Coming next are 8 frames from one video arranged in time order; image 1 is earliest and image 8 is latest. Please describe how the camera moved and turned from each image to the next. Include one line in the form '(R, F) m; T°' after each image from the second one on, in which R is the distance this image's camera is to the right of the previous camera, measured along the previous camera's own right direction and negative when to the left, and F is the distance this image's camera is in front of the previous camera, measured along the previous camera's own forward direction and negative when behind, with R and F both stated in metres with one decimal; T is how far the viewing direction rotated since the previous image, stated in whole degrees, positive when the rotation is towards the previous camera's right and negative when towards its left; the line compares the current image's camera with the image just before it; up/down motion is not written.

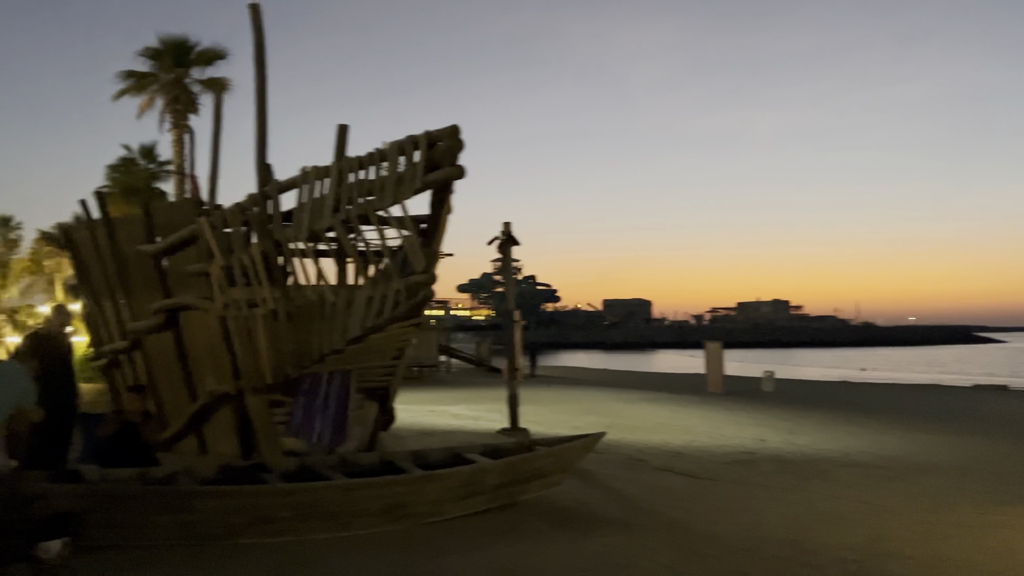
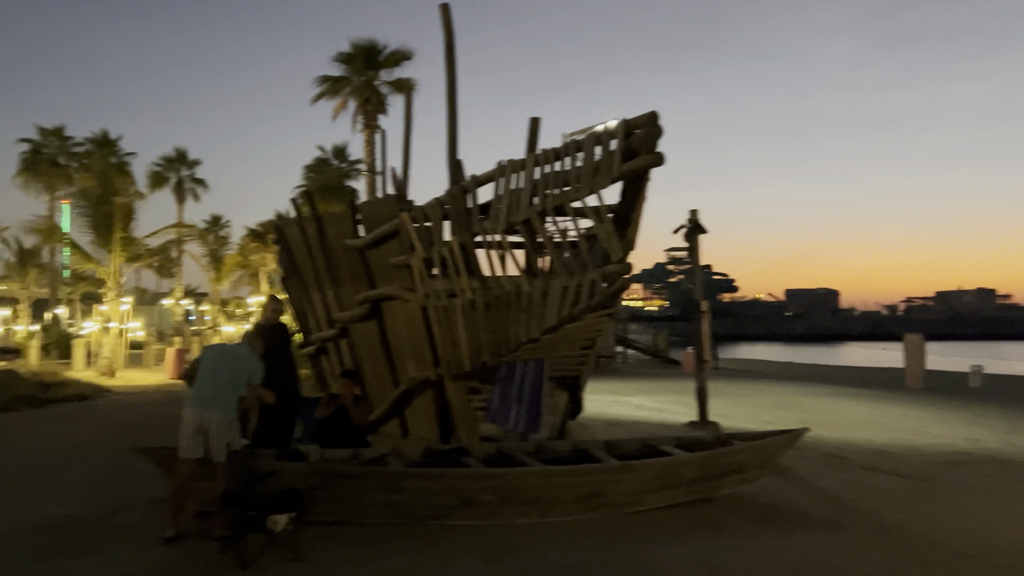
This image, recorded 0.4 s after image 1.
(-0.2, 0.0) m; -11°
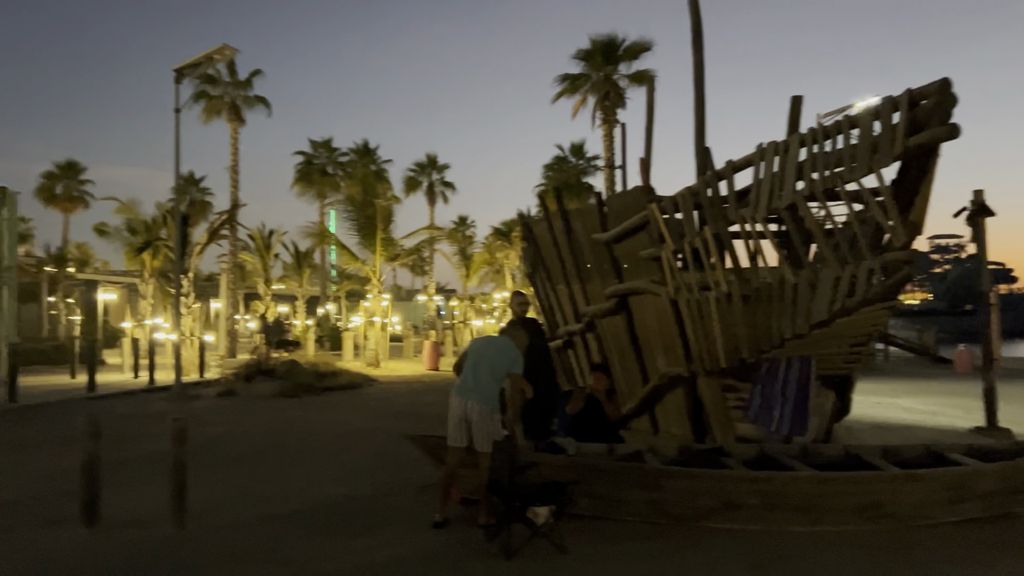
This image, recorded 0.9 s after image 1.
(-0.2, +0.2) m; -16°
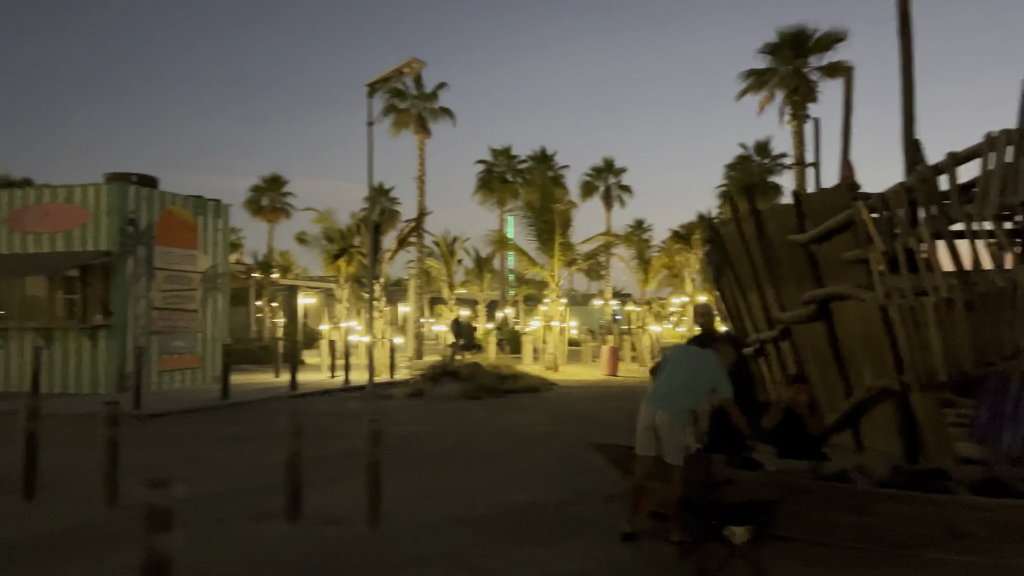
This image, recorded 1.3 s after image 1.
(-0.1, +0.2) m; -12°
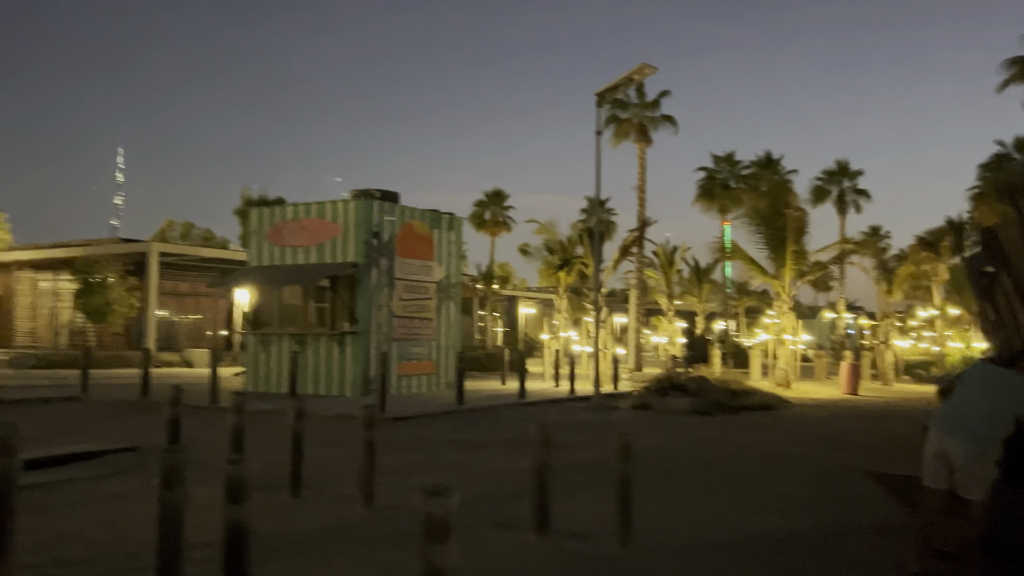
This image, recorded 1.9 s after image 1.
(-0.3, +0.3) m; -14°
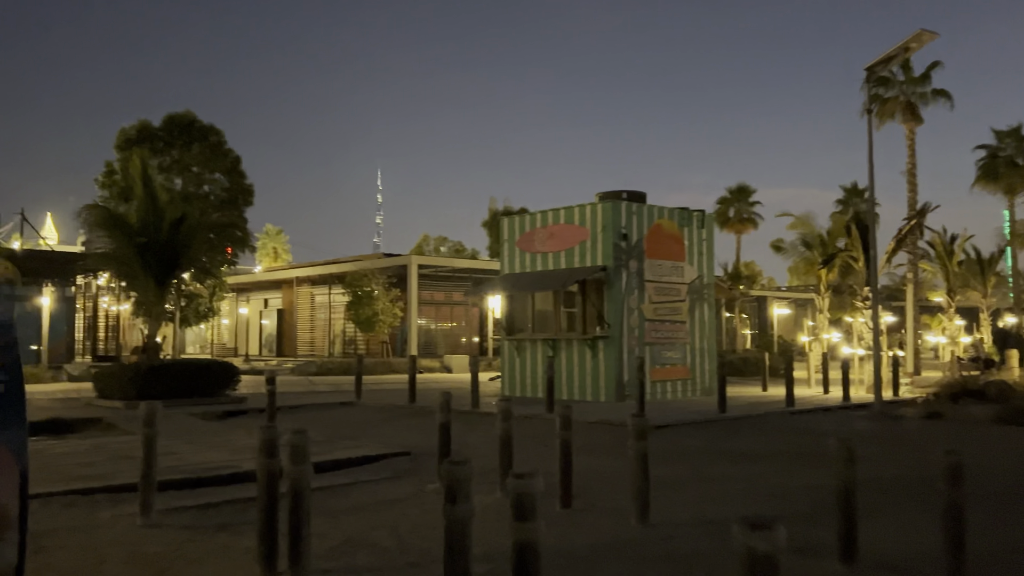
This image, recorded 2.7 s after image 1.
(-0.3, +0.5) m; -16°
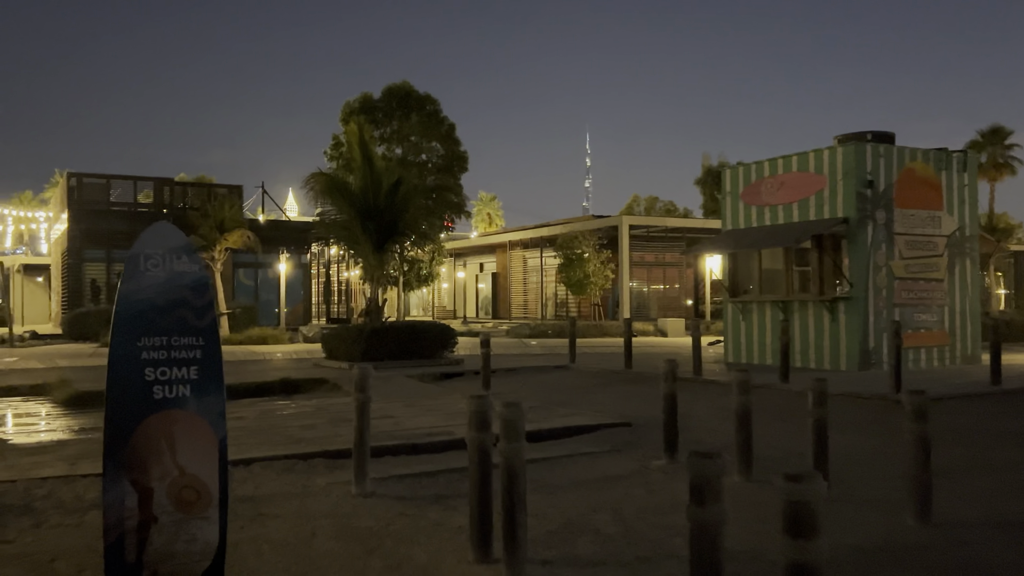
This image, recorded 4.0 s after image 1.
(-0.2, +0.9) m; -14°
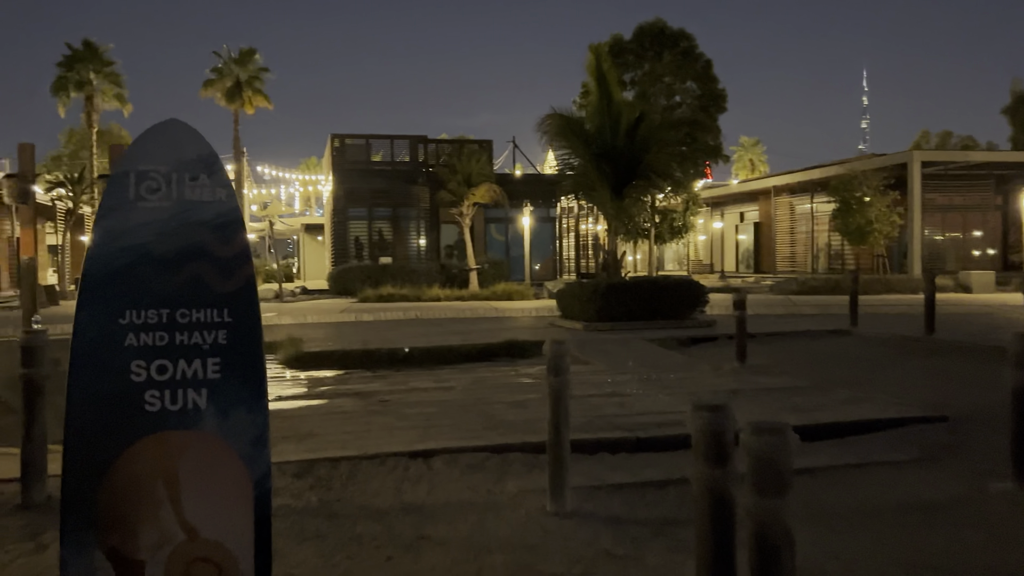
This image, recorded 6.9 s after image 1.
(0.0, +2.0) m; -17°
